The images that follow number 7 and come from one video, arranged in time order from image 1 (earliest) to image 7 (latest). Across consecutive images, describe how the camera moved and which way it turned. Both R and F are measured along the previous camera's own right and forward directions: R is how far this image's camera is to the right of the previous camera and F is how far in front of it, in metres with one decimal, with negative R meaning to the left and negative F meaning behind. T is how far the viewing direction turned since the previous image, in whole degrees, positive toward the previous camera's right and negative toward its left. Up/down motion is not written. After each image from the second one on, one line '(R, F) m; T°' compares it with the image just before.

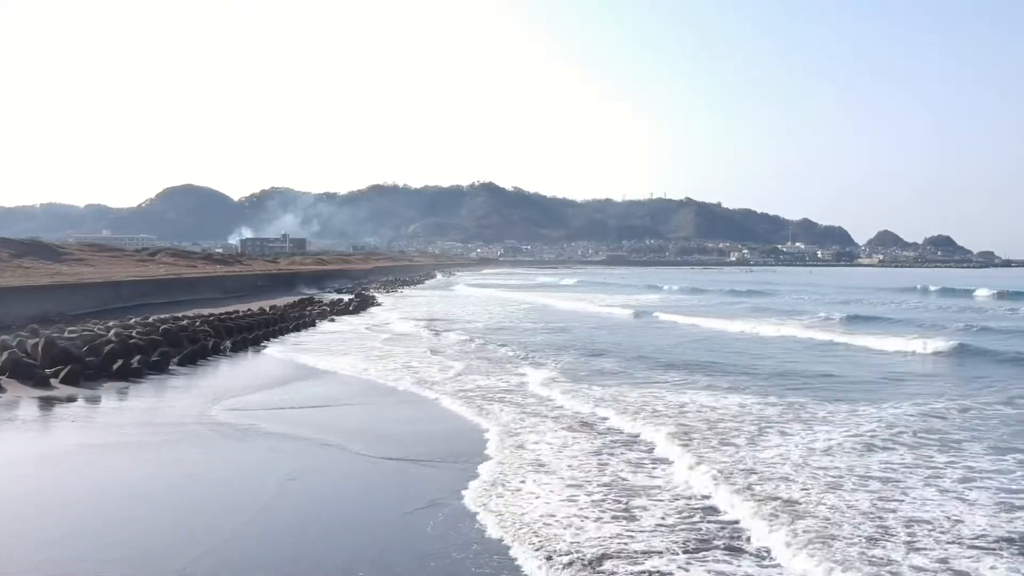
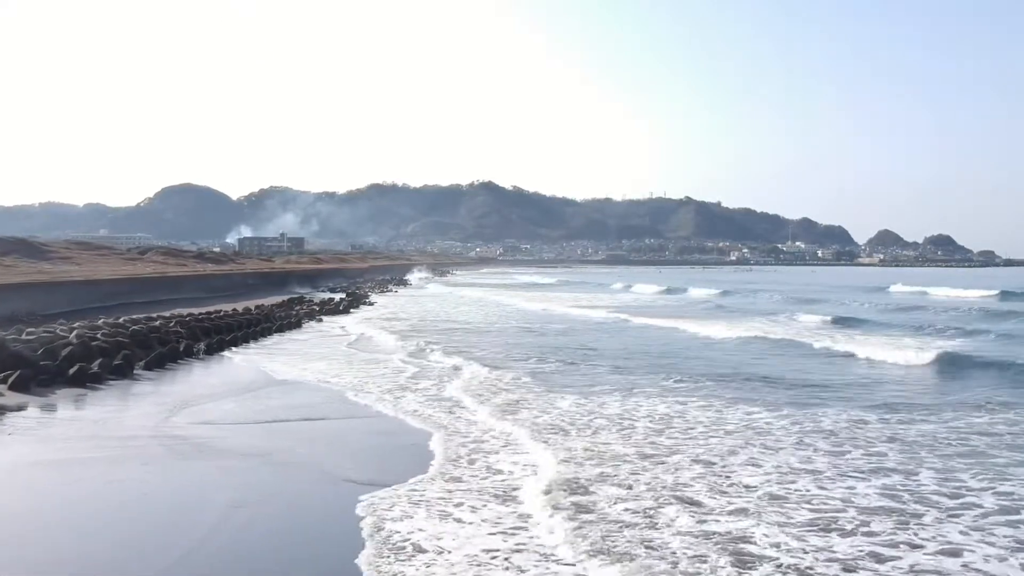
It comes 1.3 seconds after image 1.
(+0.2, +1.2) m; 0°
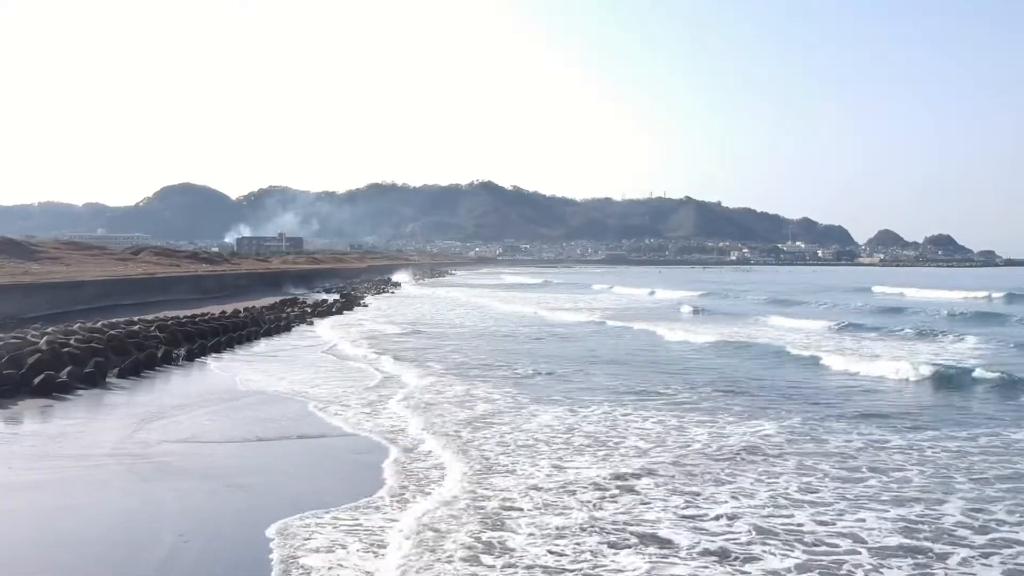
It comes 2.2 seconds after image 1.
(+0.1, +0.9) m; 0°
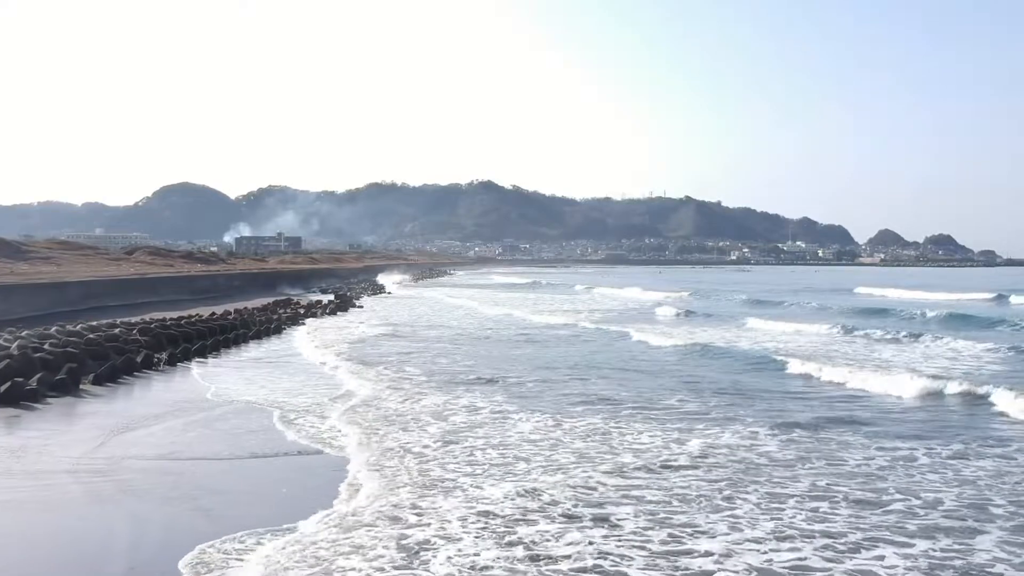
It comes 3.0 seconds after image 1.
(+0.1, +0.8) m; 0°
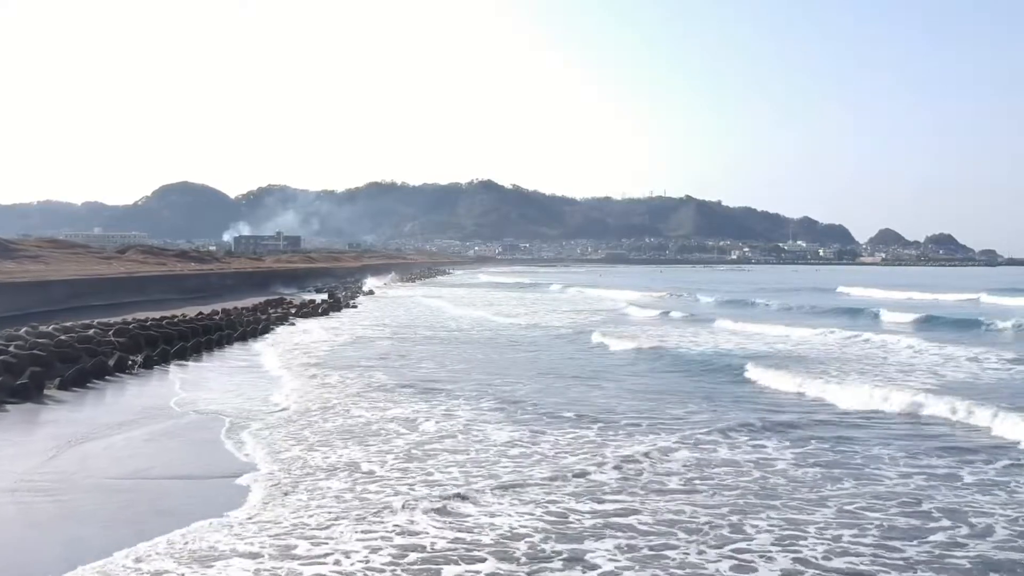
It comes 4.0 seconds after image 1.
(+0.1, +1.0) m; 0°
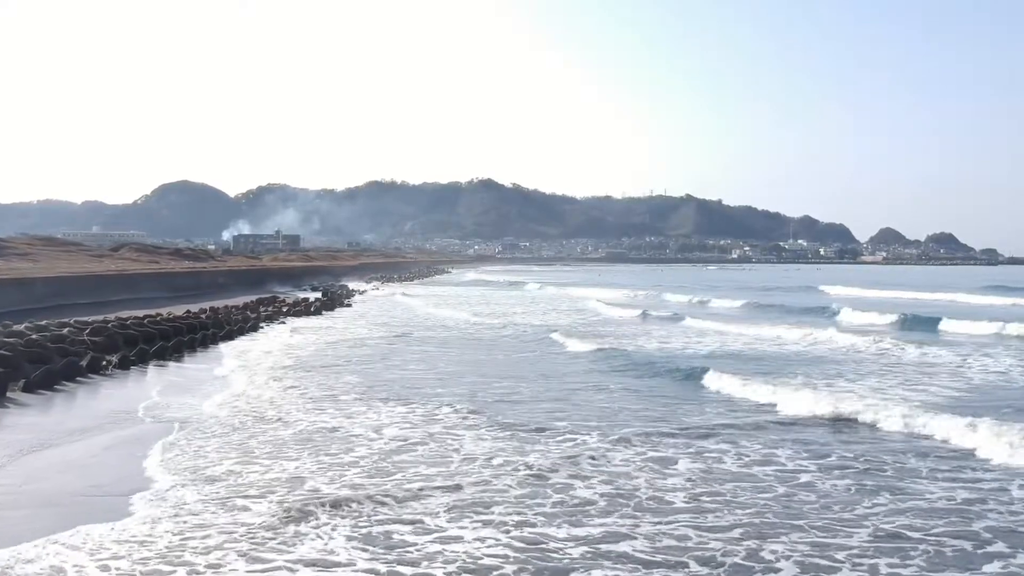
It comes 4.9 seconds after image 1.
(+0.1, +0.9) m; 0°
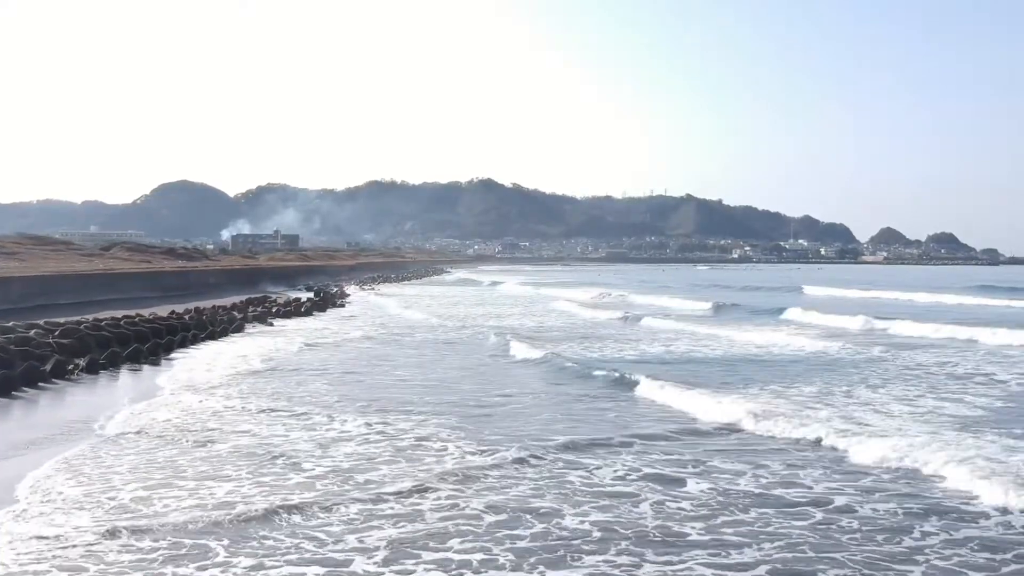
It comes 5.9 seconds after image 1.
(+0.1, +1.0) m; 0°
